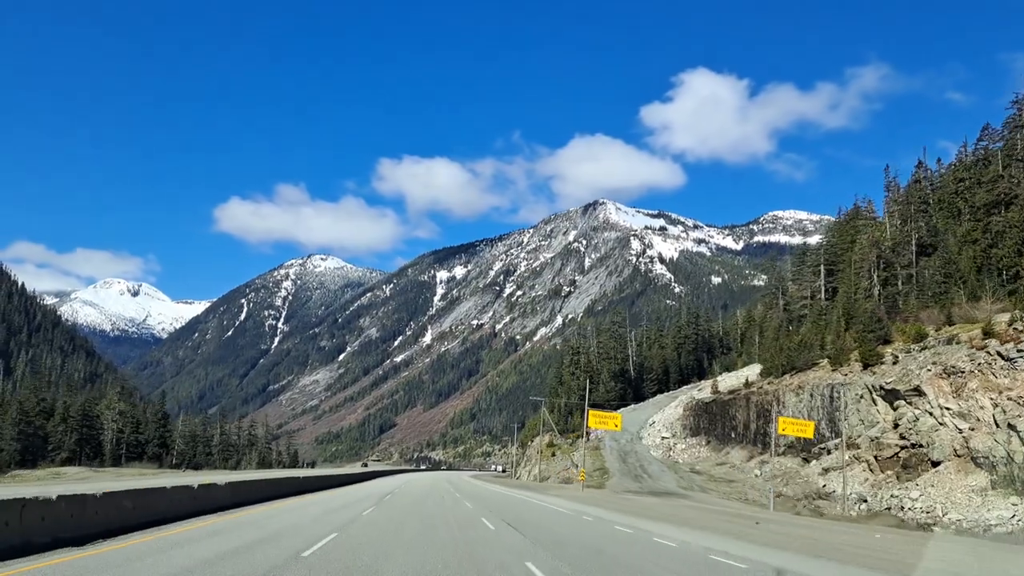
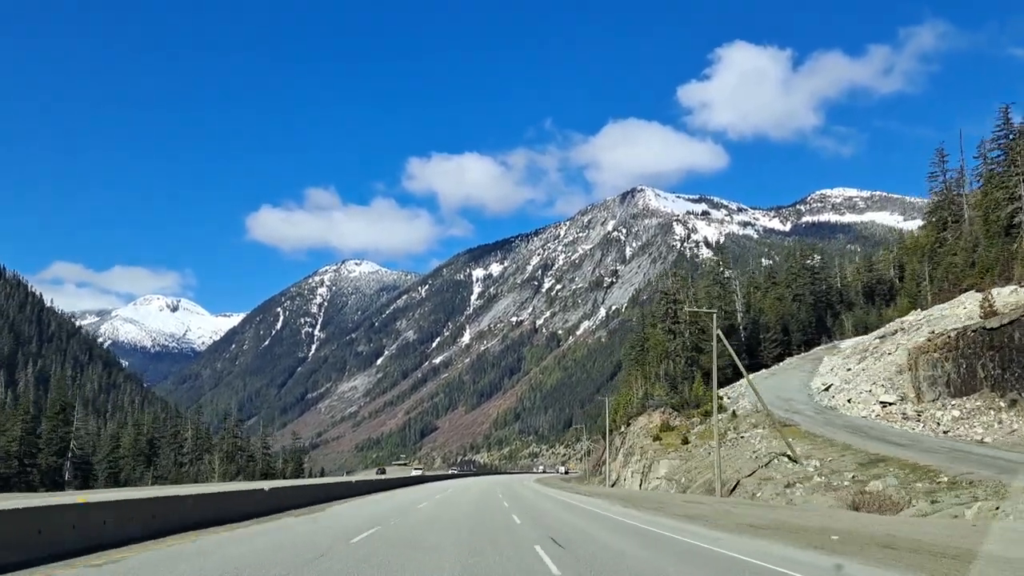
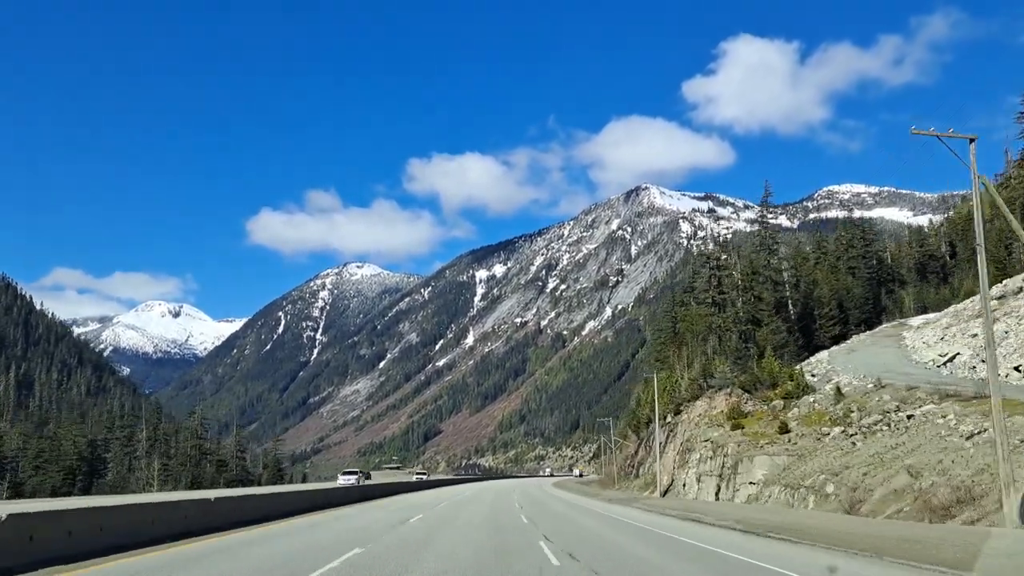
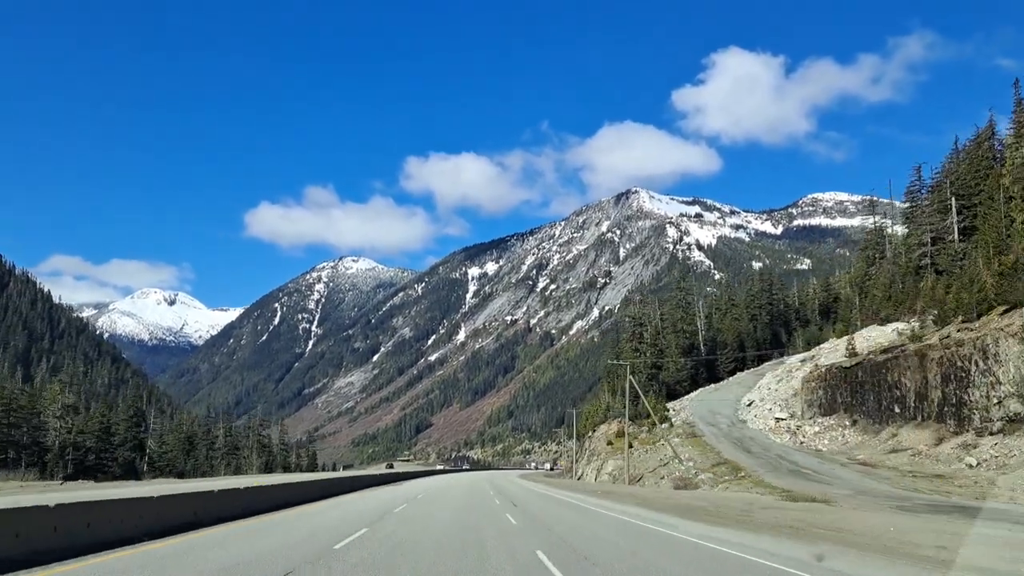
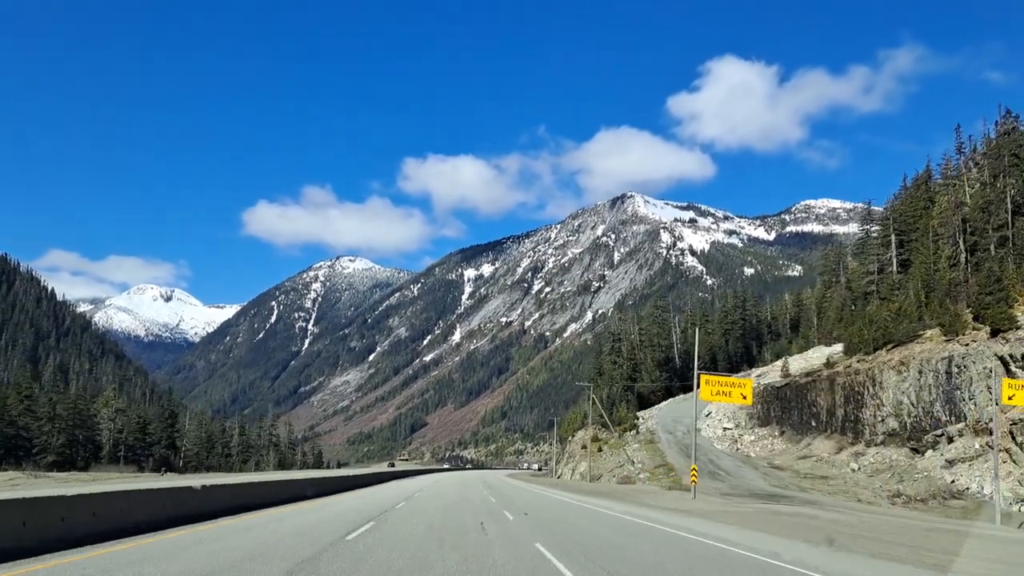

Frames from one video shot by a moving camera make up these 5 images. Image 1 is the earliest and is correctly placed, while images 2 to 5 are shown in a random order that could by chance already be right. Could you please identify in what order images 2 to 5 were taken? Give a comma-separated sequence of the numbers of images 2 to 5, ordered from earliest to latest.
5, 4, 2, 3
